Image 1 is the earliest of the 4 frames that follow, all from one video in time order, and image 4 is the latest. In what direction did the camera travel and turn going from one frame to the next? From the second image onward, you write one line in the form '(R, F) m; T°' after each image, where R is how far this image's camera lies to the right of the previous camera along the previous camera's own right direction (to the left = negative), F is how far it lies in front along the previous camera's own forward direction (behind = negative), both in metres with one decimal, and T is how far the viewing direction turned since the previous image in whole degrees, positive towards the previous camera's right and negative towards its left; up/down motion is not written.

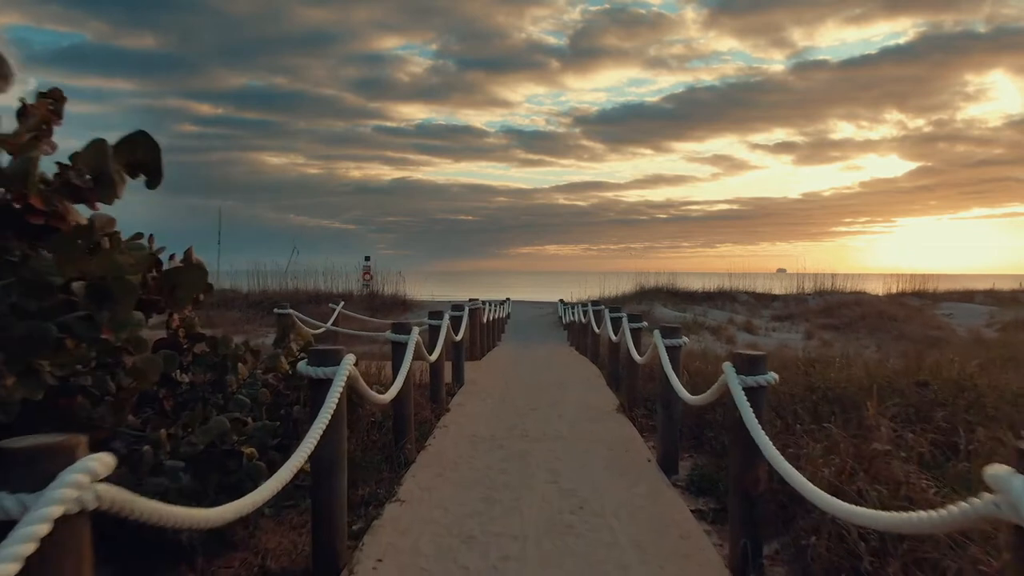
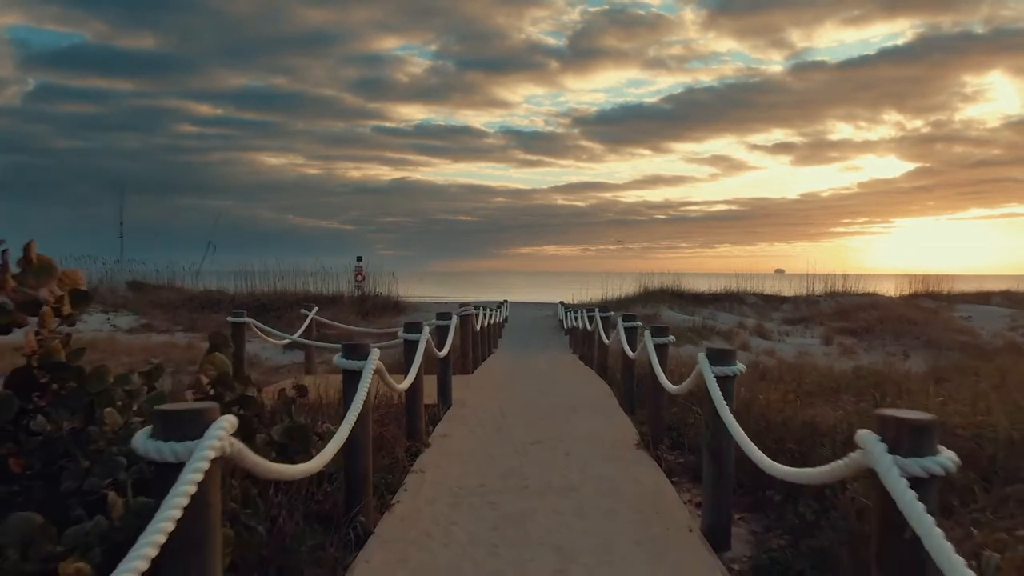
(0.0, +1.5) m; 0°
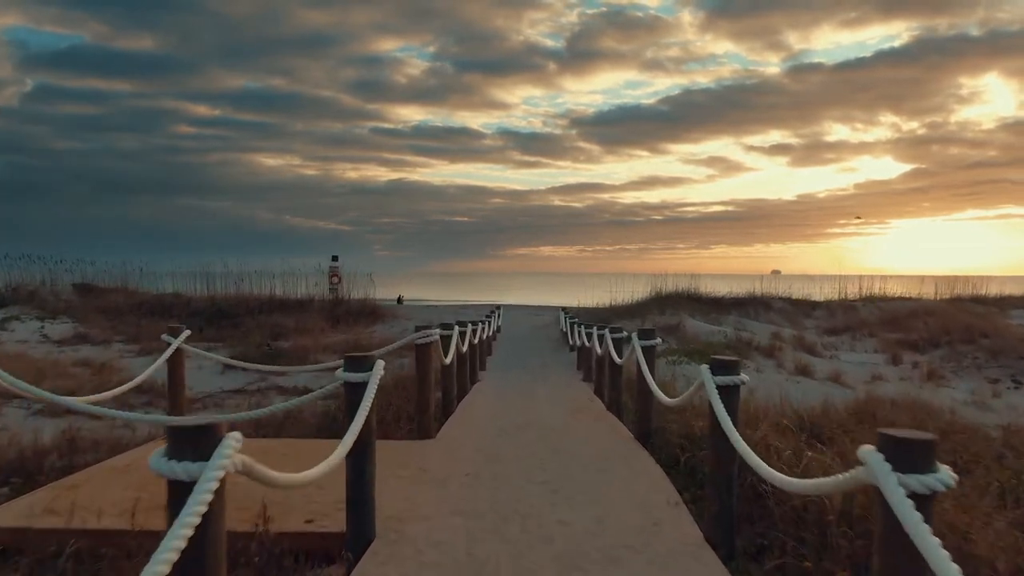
(+0.1, +4.1) m; 0°
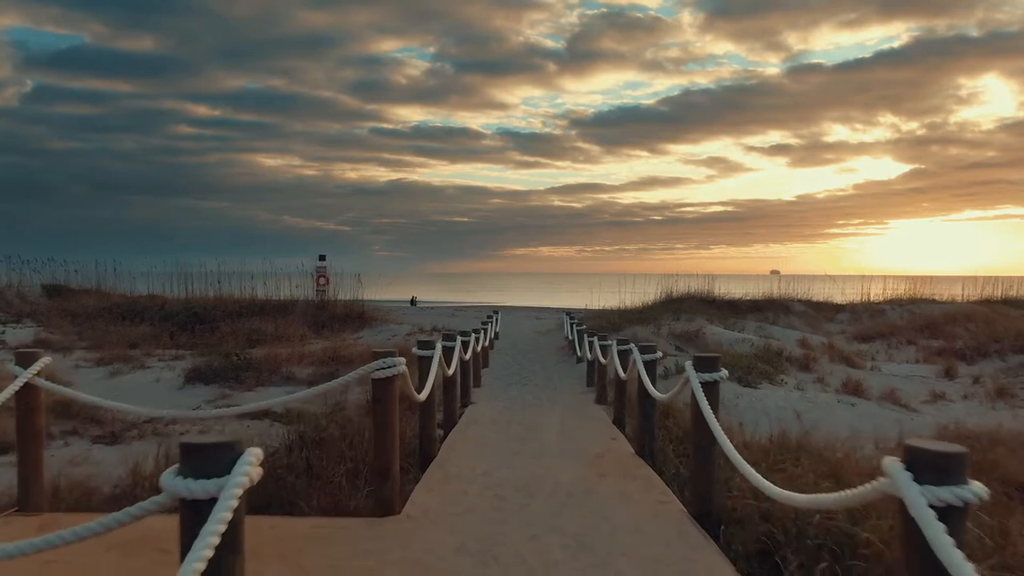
(0.0, +2.1) m; 0°
